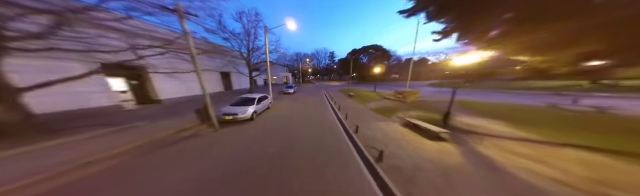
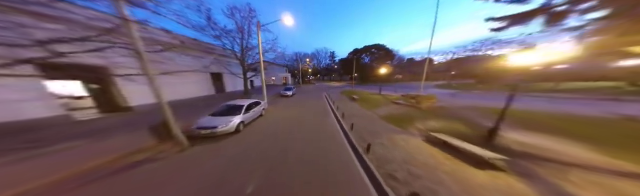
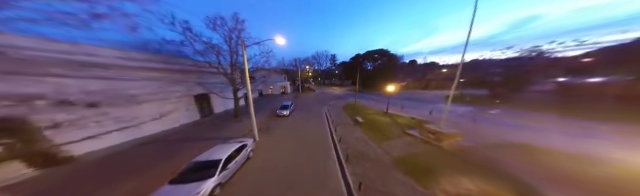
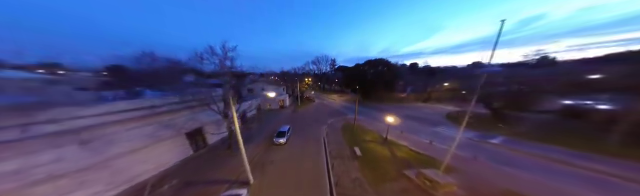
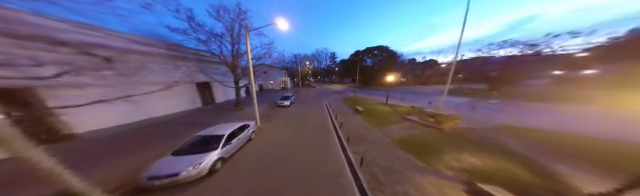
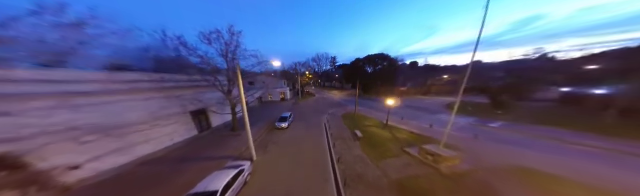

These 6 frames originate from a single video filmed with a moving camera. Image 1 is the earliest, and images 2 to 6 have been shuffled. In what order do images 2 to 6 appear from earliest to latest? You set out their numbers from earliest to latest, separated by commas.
2, 5, 3, 6, 4
